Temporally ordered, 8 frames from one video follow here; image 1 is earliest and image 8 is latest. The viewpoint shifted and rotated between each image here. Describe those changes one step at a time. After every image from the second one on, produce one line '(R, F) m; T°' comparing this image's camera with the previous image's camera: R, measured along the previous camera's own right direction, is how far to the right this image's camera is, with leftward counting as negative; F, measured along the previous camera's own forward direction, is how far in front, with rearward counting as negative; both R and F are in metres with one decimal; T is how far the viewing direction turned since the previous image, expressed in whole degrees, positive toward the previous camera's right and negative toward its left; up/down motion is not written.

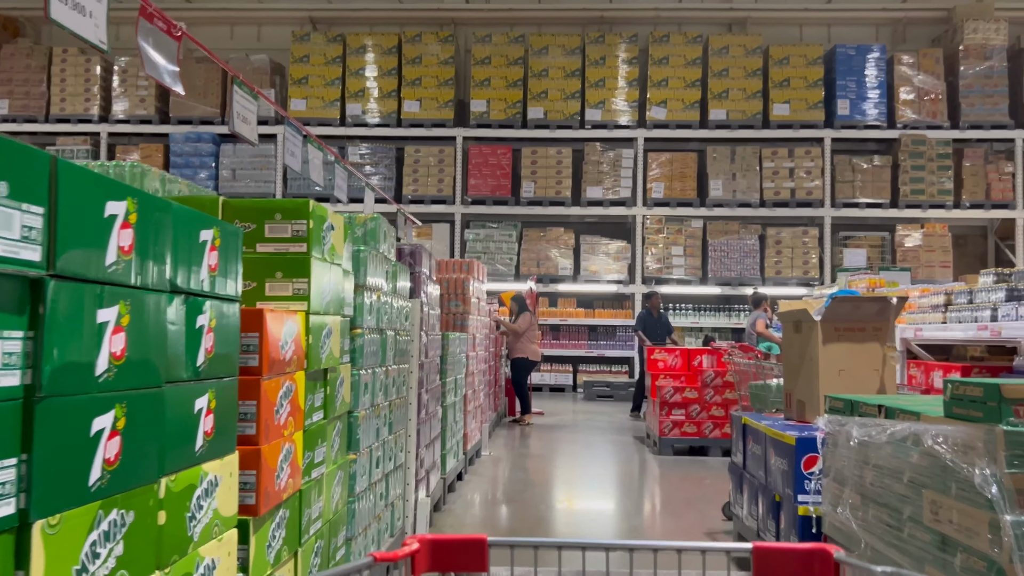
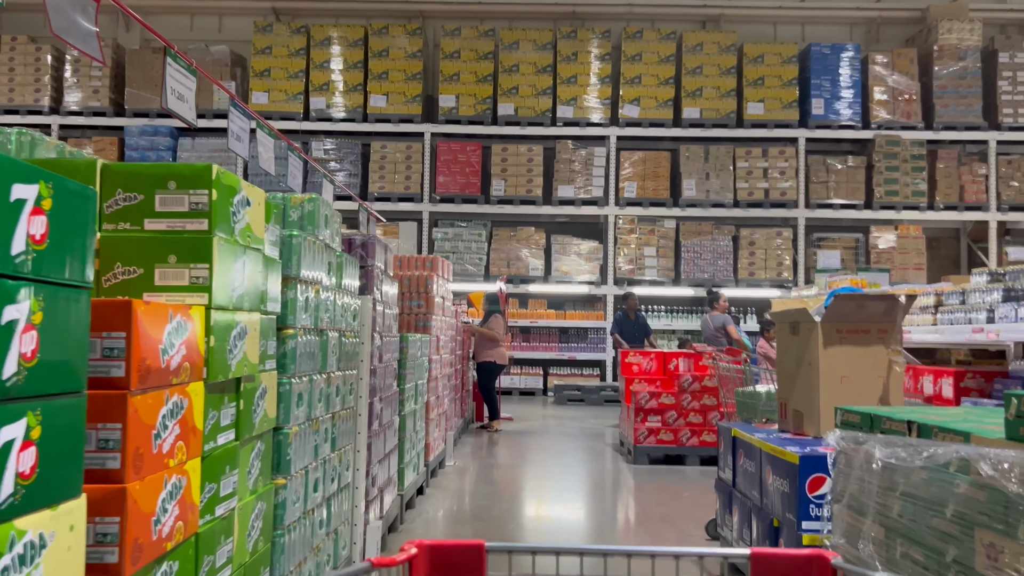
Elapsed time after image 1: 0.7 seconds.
(0.0, +0.3) m; +2°
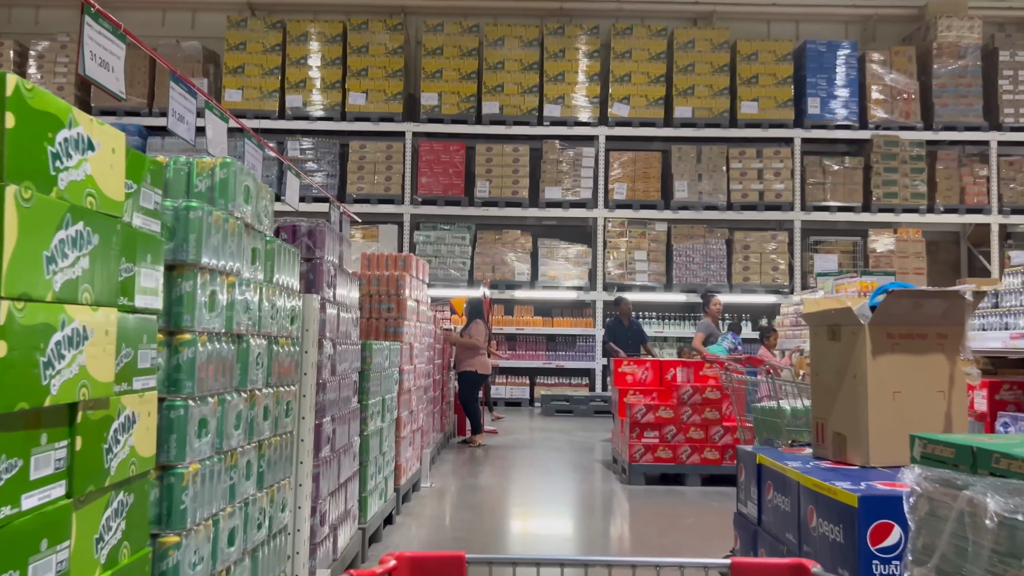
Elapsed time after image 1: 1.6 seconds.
(0.0, +0.5) m; +1°
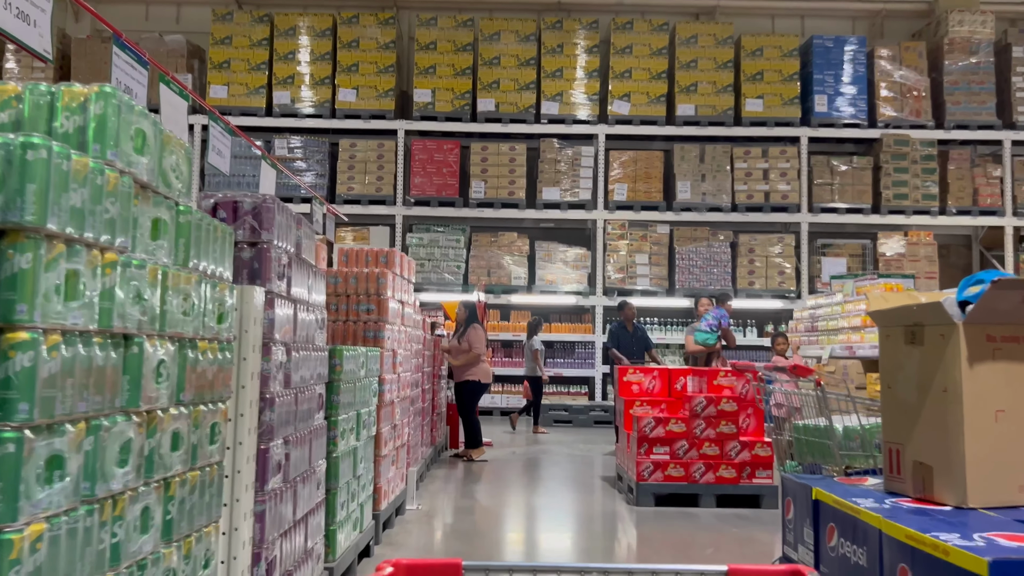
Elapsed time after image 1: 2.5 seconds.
(0.0, +0.4) m; 0°
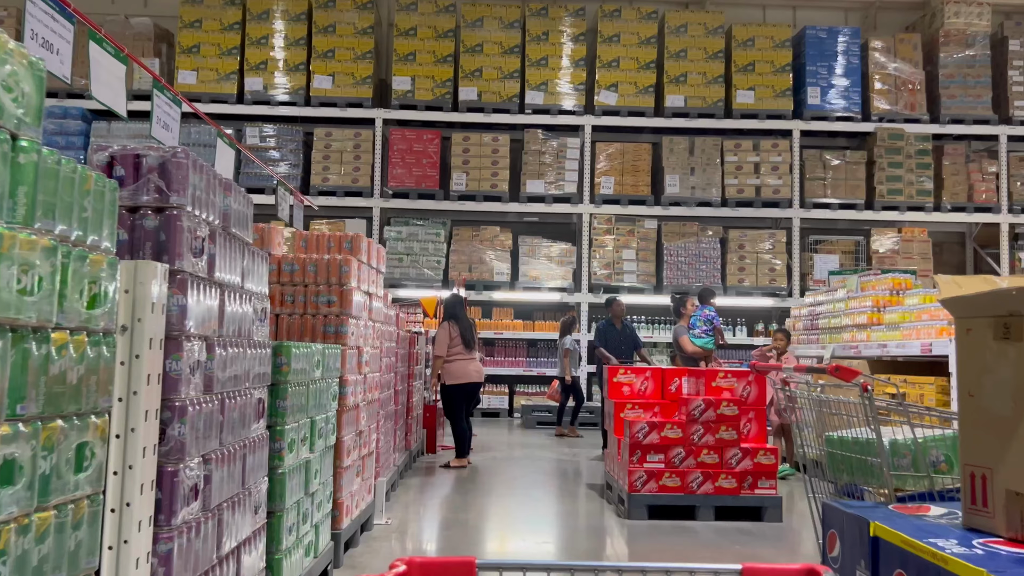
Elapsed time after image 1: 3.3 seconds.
(0.0, +0.4) m; +1°
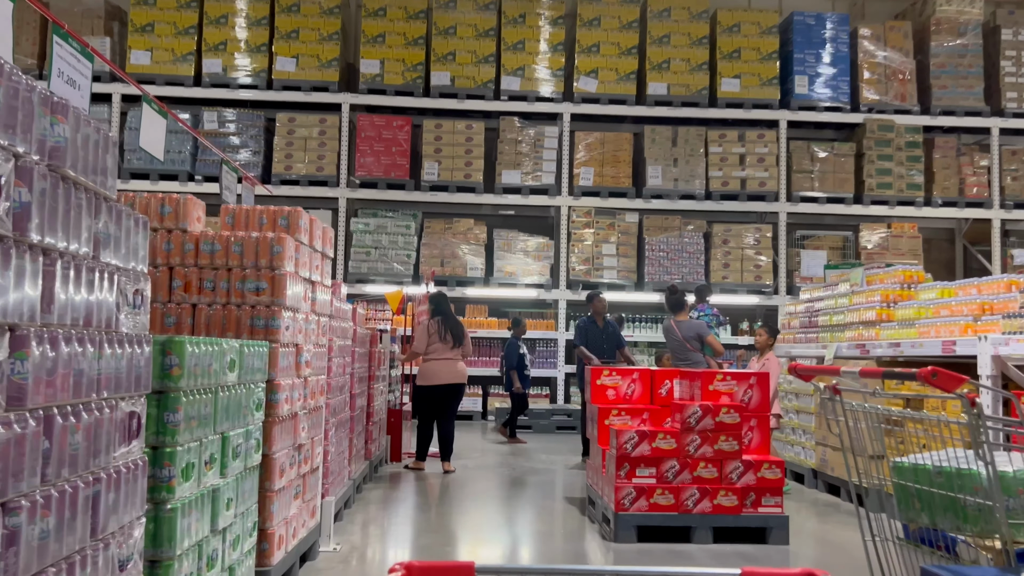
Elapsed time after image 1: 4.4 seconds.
(0.0, +0.5) m; +2°
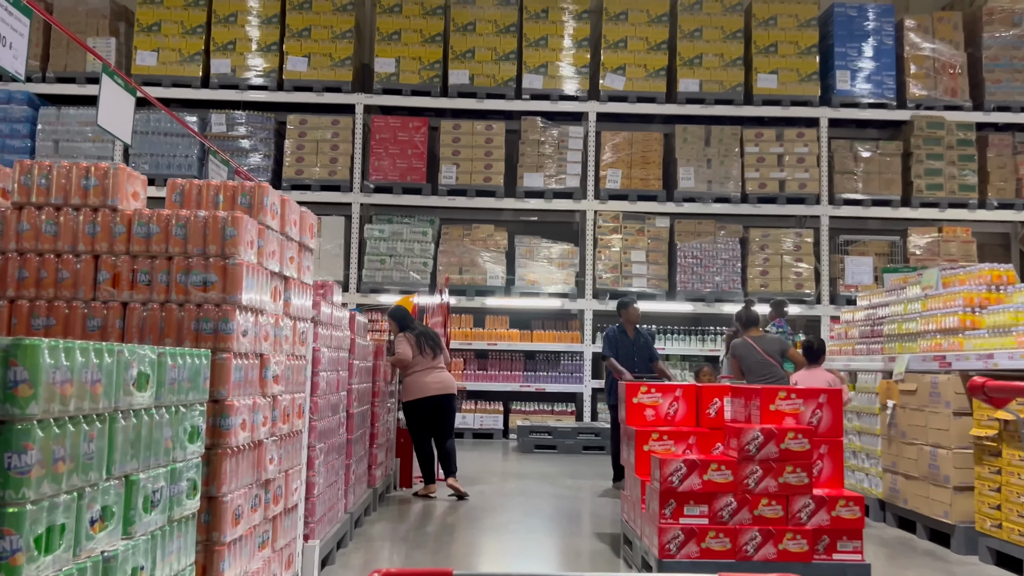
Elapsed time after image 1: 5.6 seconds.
(0.0, +0.6) m; -2°
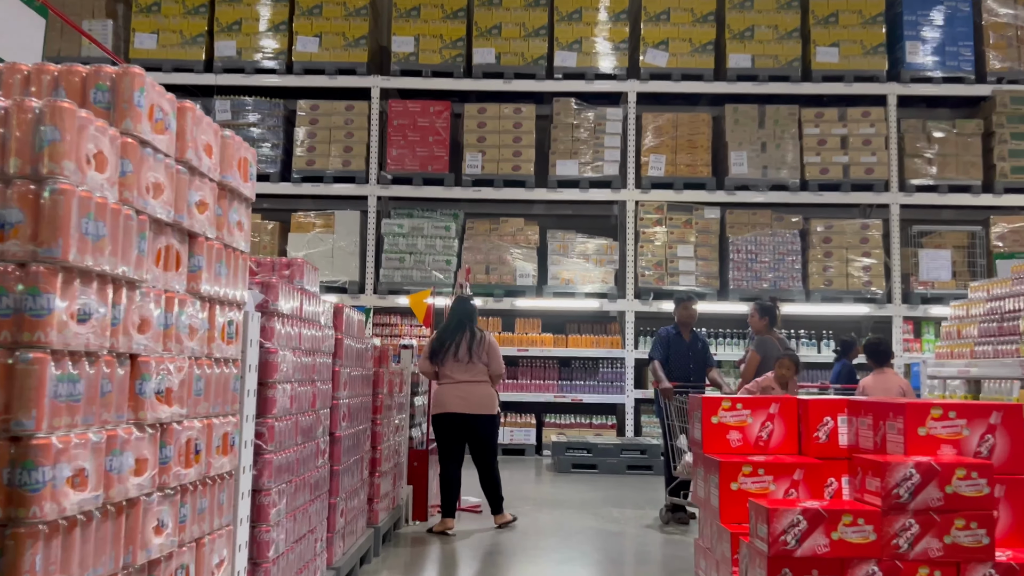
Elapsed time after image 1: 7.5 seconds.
(0.0, +0.9) m; -2°
